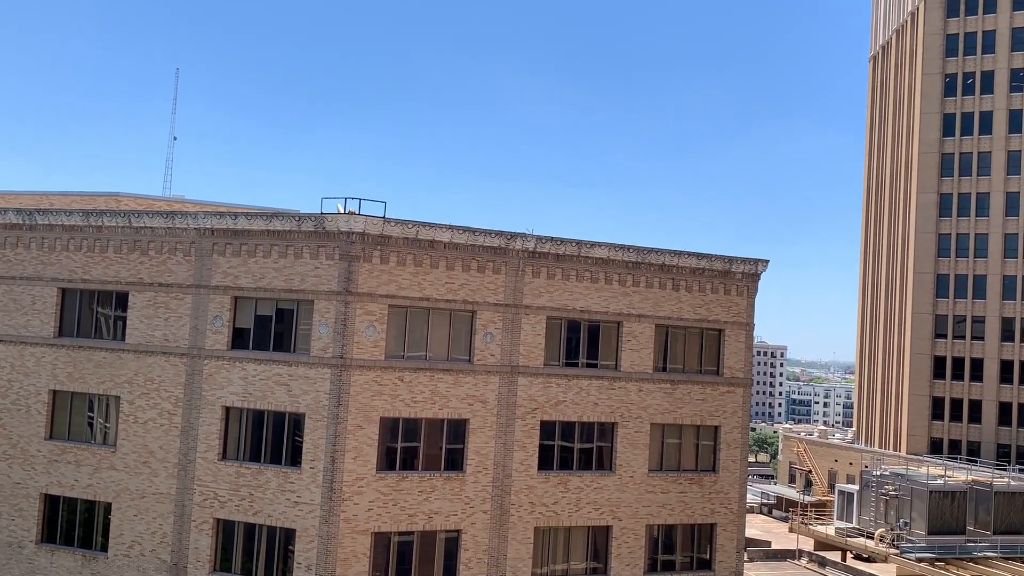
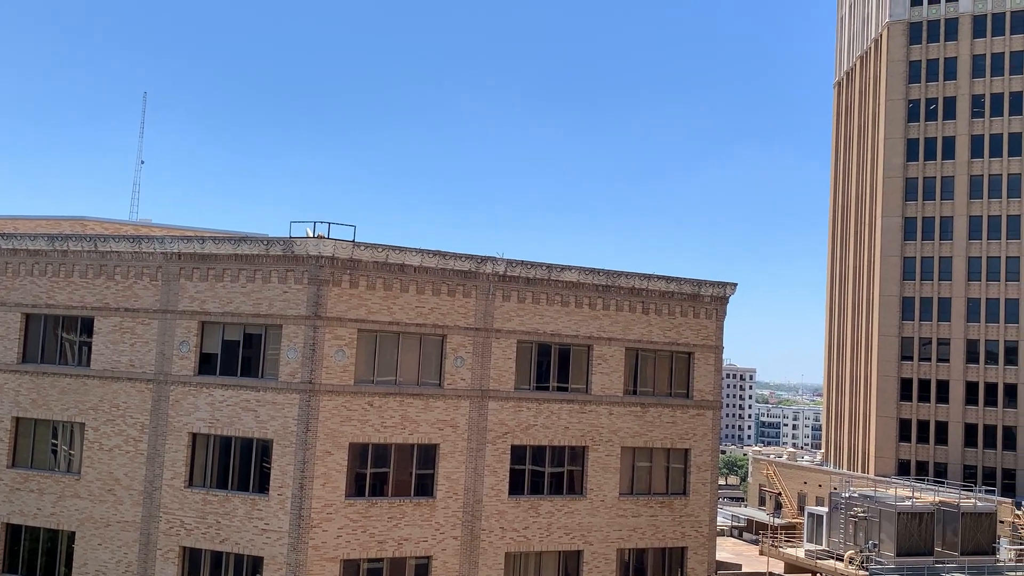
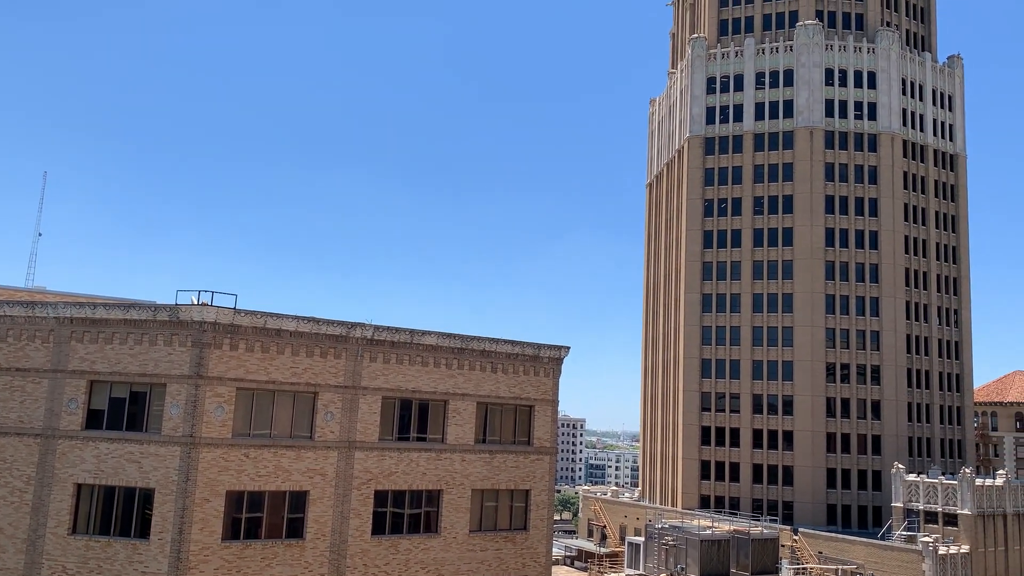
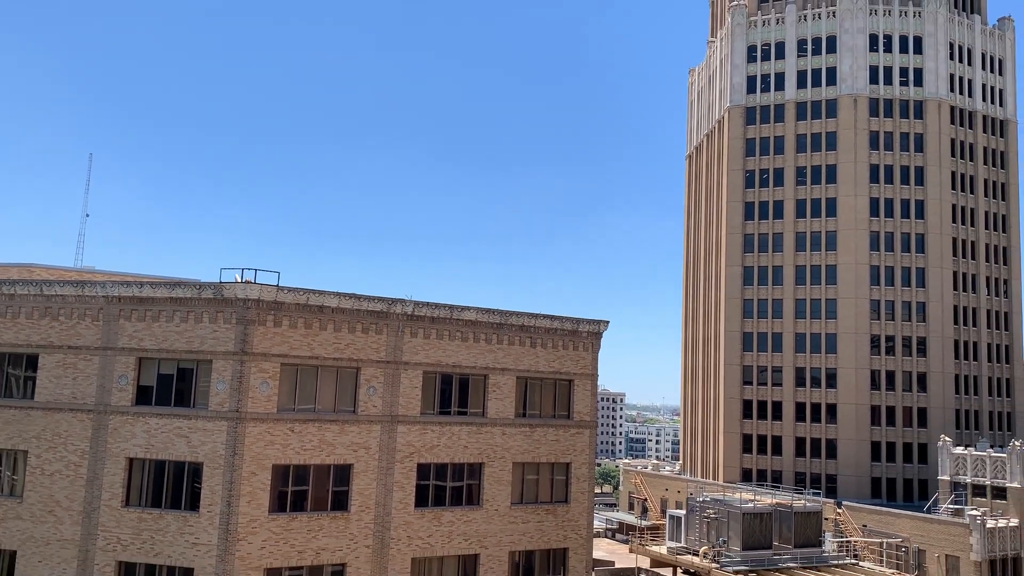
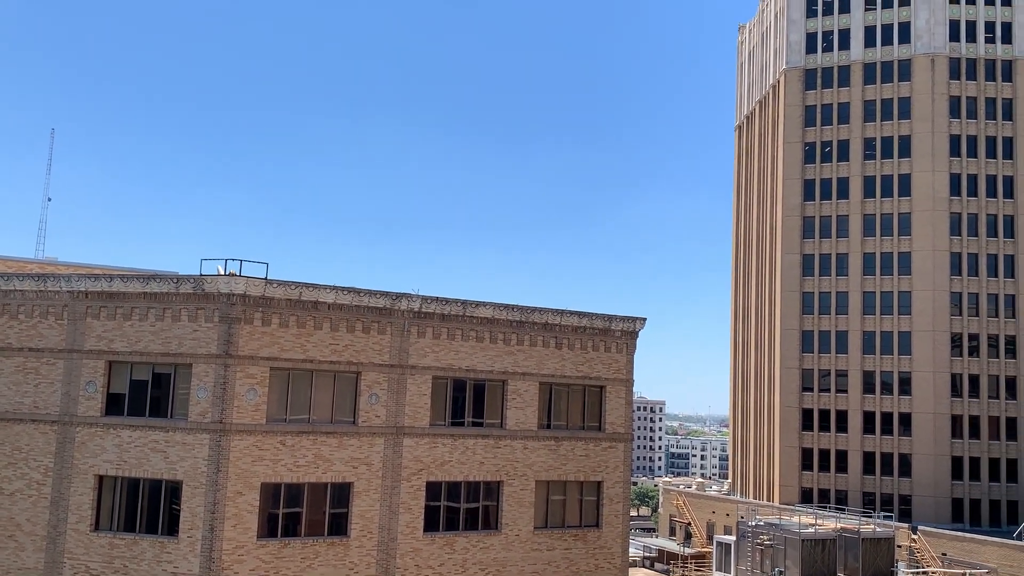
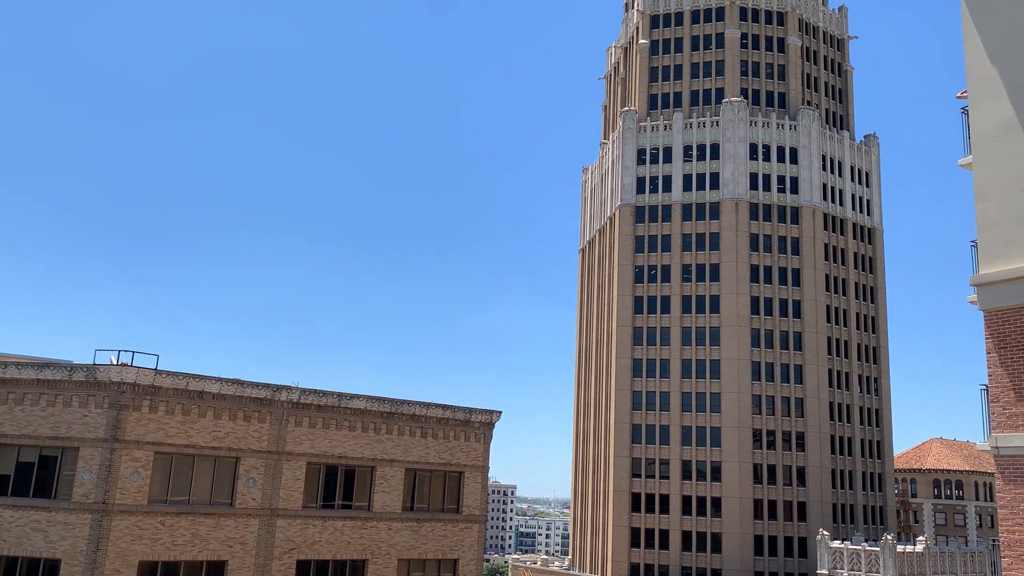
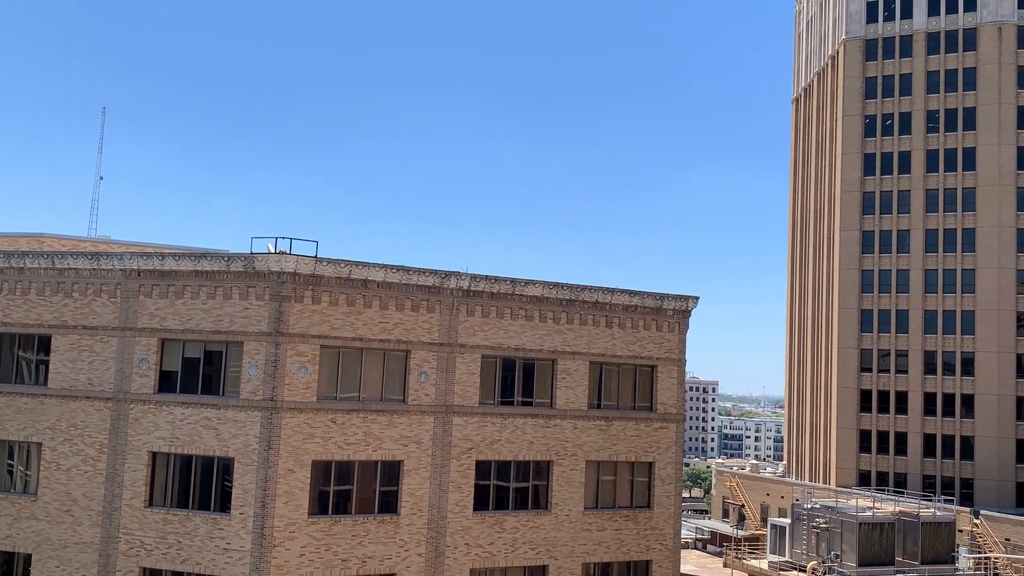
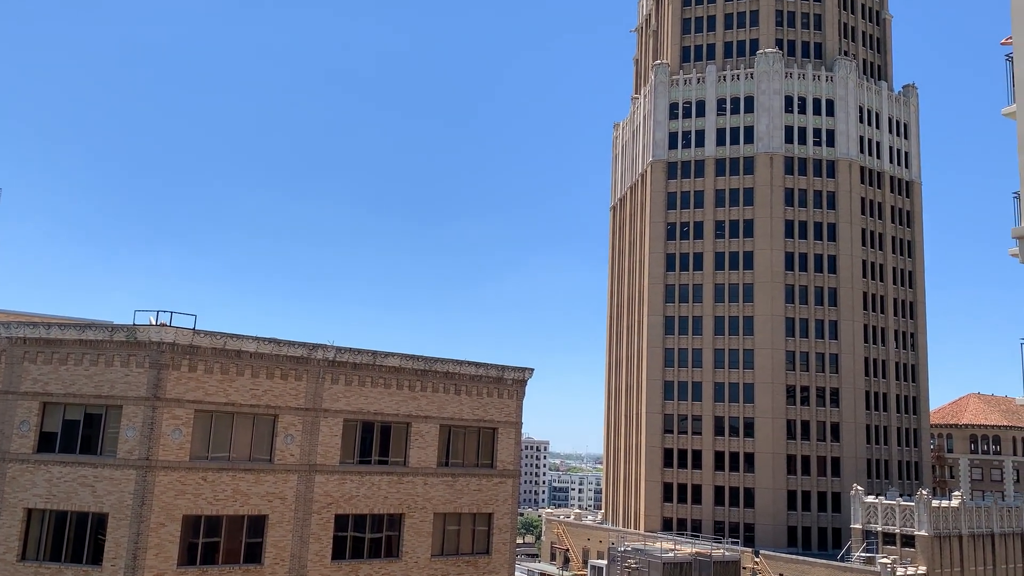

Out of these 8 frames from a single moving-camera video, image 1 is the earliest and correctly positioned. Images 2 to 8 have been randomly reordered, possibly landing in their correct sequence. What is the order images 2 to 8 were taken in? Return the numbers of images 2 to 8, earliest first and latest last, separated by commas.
2, 7, 5, 4, 3, 8, 6
